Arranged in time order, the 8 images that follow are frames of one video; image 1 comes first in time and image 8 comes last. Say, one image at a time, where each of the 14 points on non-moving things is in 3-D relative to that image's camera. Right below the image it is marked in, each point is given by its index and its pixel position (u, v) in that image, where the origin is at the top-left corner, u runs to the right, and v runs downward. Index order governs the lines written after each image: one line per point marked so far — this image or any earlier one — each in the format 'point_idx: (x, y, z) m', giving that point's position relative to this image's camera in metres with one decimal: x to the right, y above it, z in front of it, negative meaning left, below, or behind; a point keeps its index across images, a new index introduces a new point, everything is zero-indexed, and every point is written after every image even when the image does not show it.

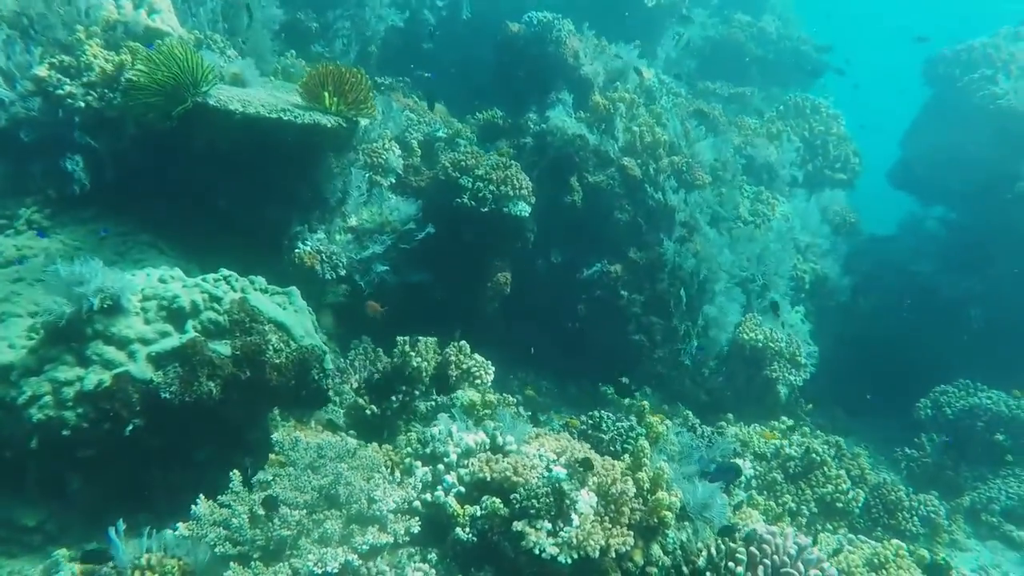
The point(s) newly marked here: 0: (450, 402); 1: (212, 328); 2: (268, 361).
0: (-0.5, -0.8, +5.5) m
1: (-2.0, -0.3, +4.9) m
2: (-1.6, -0.5, +5.1) m
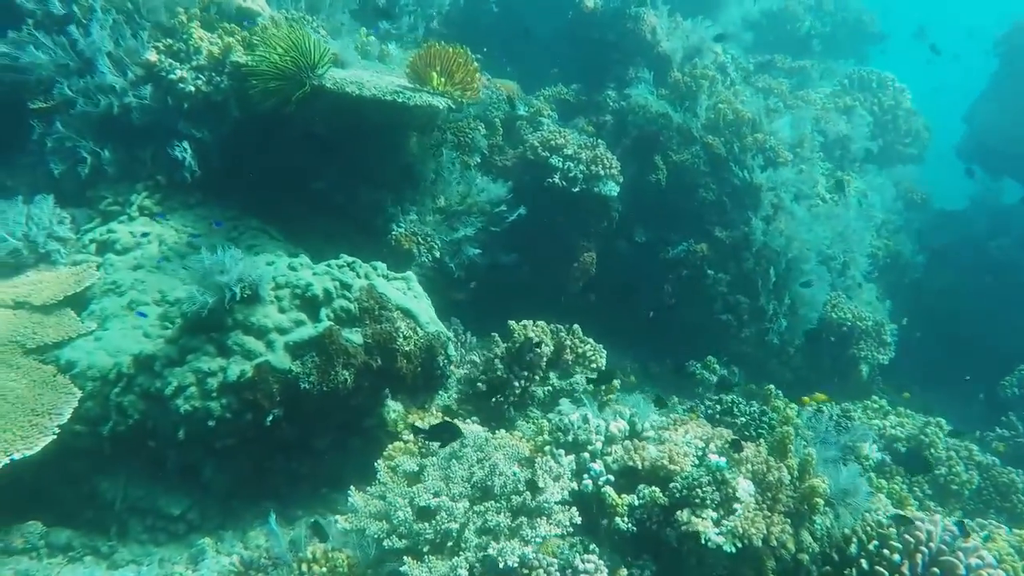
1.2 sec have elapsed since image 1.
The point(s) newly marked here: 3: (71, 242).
0: (+0.4, -0.7, +5.4) m
1: (-1.1, -0.2, +4.9) m
2: (-0.7, -0.4, +5.0) m
3: (-3.2, +0.4, +5.6) m
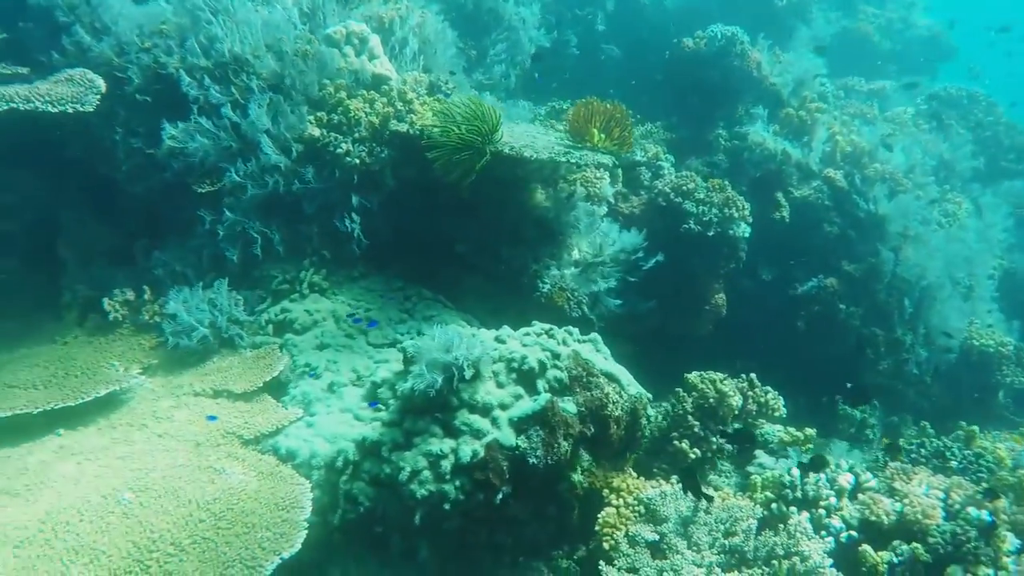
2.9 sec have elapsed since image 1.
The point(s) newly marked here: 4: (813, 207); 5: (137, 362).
0: (+1.8, -1.1, +5.4) m
1: (+0.3, -0.6, +4.8) m
2: (+0.6, -0.8, +4.9) m
3: (-1.9, -0.3, +5.4) m
4: (+3.0, +0.8, +7.3) m
5: (-2.6, -0.5, +5.2) m
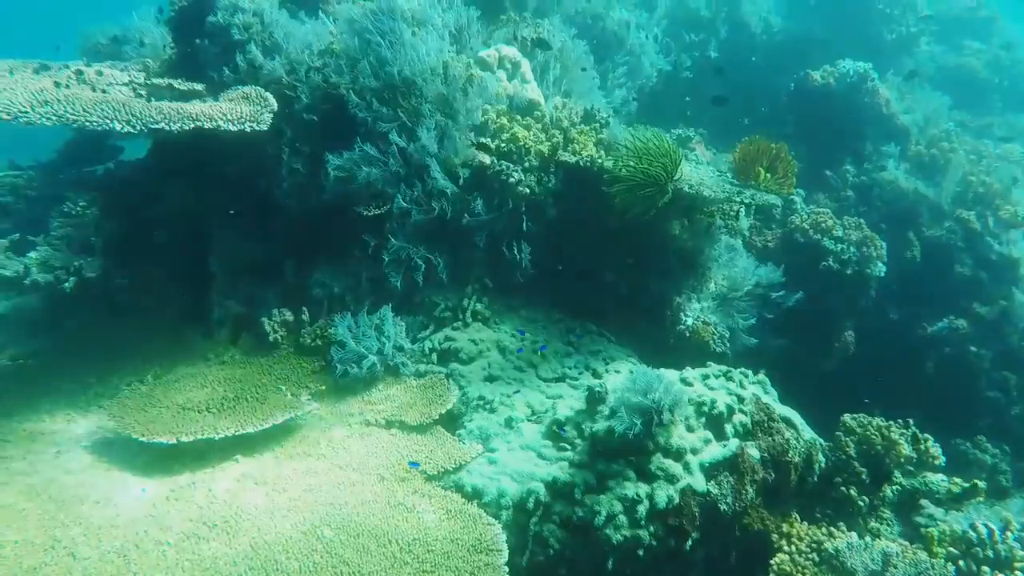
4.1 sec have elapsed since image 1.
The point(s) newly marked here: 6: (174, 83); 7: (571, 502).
0: (+3.0, -1.4, +5.3) m
1: (+1.5, -0.9, +4.7) m
2: (+1.8, -1.1, +4.8) m
3: (-0.7, -0.5, +5.4) m
4: (+4.2, +0.4, +7.3) m
5: (-1.4, -0.7, +5.1) m
6: (-2.5, +1.5, +5.6) m
7: (+0.3, -1.3, +4.4) m
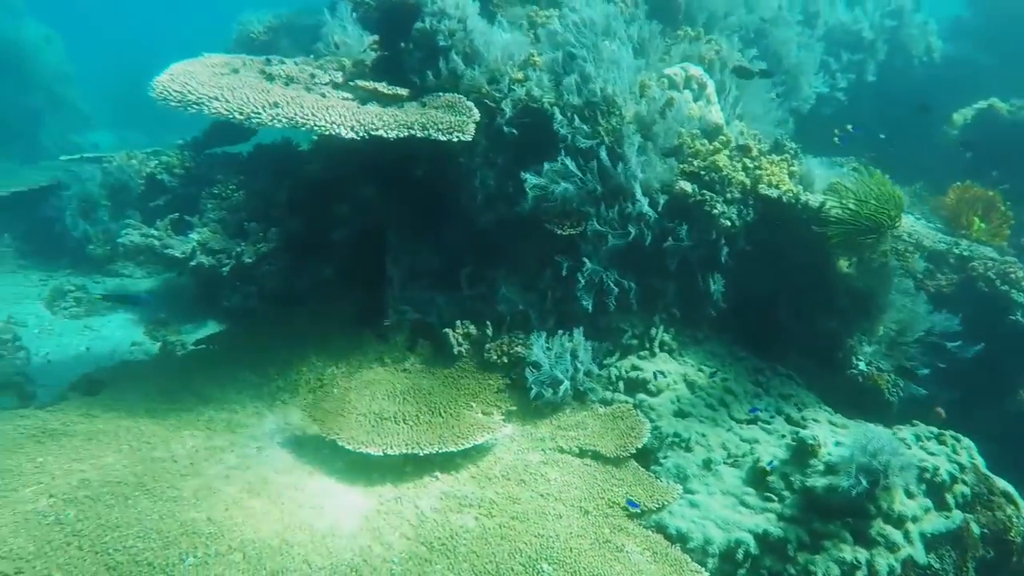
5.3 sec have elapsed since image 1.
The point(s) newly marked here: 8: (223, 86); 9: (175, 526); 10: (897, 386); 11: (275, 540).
0: (+4.2, -1.9, +5.0) m
1: (+2.7, -1.3, +4.5) m
2: (+3.0, -1.5, +4.6) m
3: (+0.6, -0.6, +5.3) m
4: (+5.7, -0.2, +6.9) m
5: (-0.1, -0.8, +5.1) m
6: (-1.0, +1.5, +5.6) m
7: (+1.5, -1.5, +4.2) m
8: (-2.0, +1.4, +5.1) m
9: (-1.8, -1.3, +4.0) m
10: (+3.1, -0.8, +6.1) m
11: (-1.3, -1.4, +4.0) m
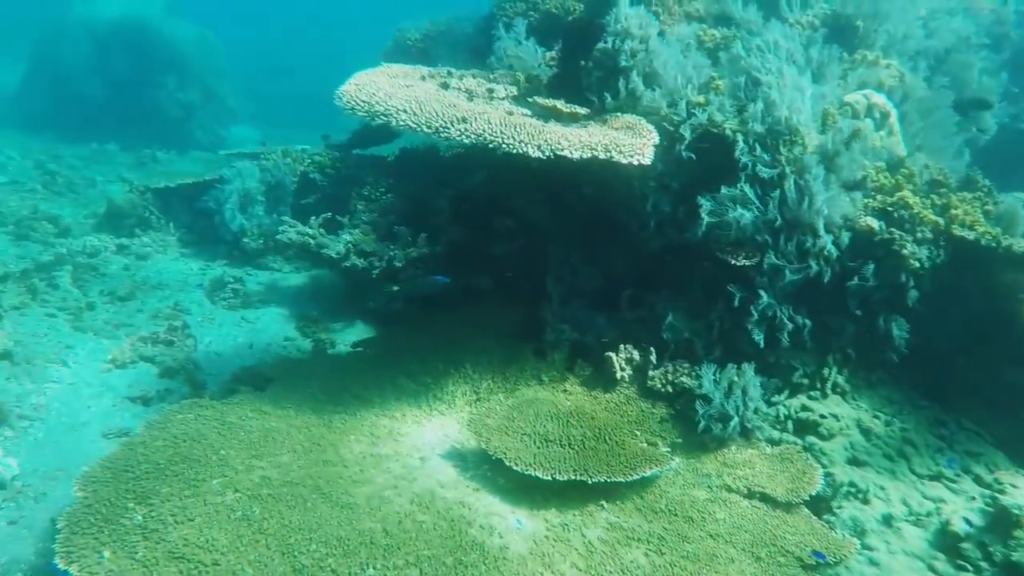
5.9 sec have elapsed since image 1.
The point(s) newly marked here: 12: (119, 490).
0: (+5.1, -2.4, +4.4) m
1: (+3.6, -1.6, +4.0) m
2: (+4.0, -1.9, +4.1) m
3: (+1.7, -0.9, +5.1) m
4: (+7.0, -0.8, +6.1) m
5: (+1.0, -1.0, +4.9) m
6: (+0.3, +1.4, +5.5) m
7: (+2.5, -1.8, +3.9) m
8: (-0.7, +1.3, +5.2) m
9: (-0.9, -1.4, +4.1) m
10: (+4.3, -1.2, +5.6) m
11: (-0.3, -1.5, +4.0) m
12: (-2.4, -1.2, +4.5) m
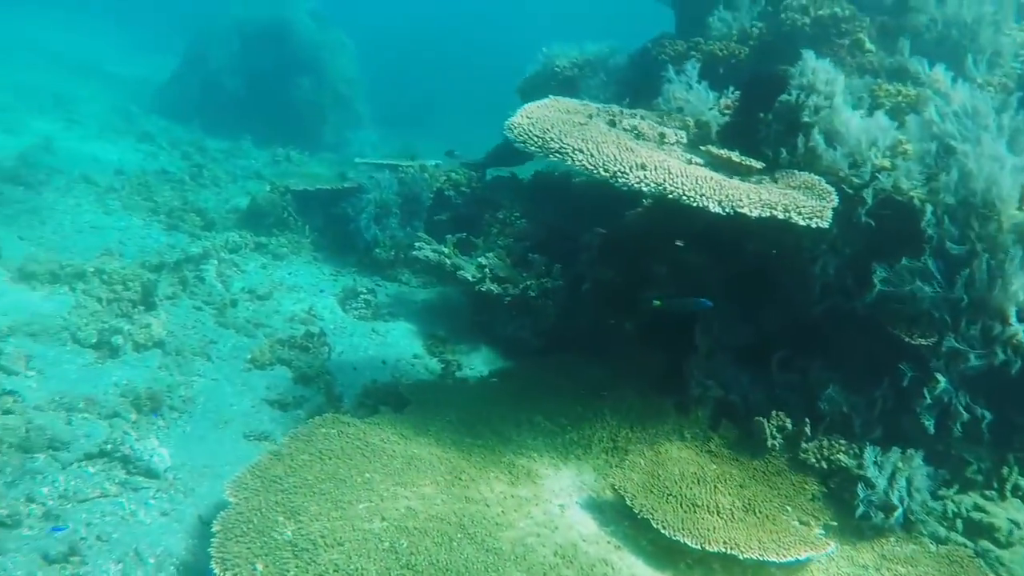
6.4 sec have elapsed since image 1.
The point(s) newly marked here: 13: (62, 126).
0: (+5.8, -3.2, +3.7) m
1: (+4.4, -2.3, +3.5) m
2: (+4.7, -2.7, +3.5) m
3: (+2.7, -1.4, +4.7) m
4: (+7.9, -1.9, +5.2) m
5: (+1.9, -1.4, +4.7) m
6: (+1.5, +1.0, +5.4) m
7: (+3.2, -2.4, +3.5) m
8: (+0.5, +1.0, +5.2) m
9: (-0.1, -1.6, +4.0) m
10: (+5.2, -2.0, +5.0) m
11: (+0.4, -1.7, +3.9) m
12: (-1.5, -1.3, +4.6) m
13: (-6.9, +2.5, +11.6) m
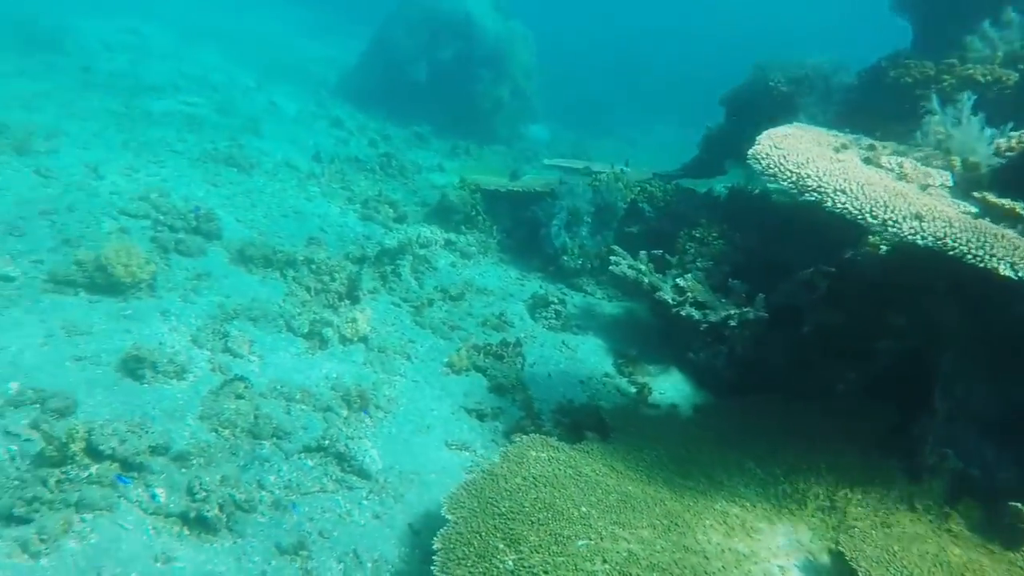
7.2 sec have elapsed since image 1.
0: (+6.7, -4.1, +2.6) m
1: (+5.3, -3.0, +2.6) m
2: (+5.6, -3.4, +2.6) m
3: (+3.9, -1.9, +4.0) m
4: (+9.2, -2.9, +3.7) m
5: (+3.2, -1.9, +4.1) m
6: (+3.2, +0.5, +4.8) m
7: (+4.2, -3.0, +2.8) m
8: (+2.1, +0.7, +4.7) m
9: (+1.1, -1.9, +3.8) m
10: (+6.4, -2.8, +3.9) m
11: (+1.6, -2.1, +3.6) m
12: (-0.1, -1.4, +4.6) m
13: (-4.1, +2.9, +12.2) m
